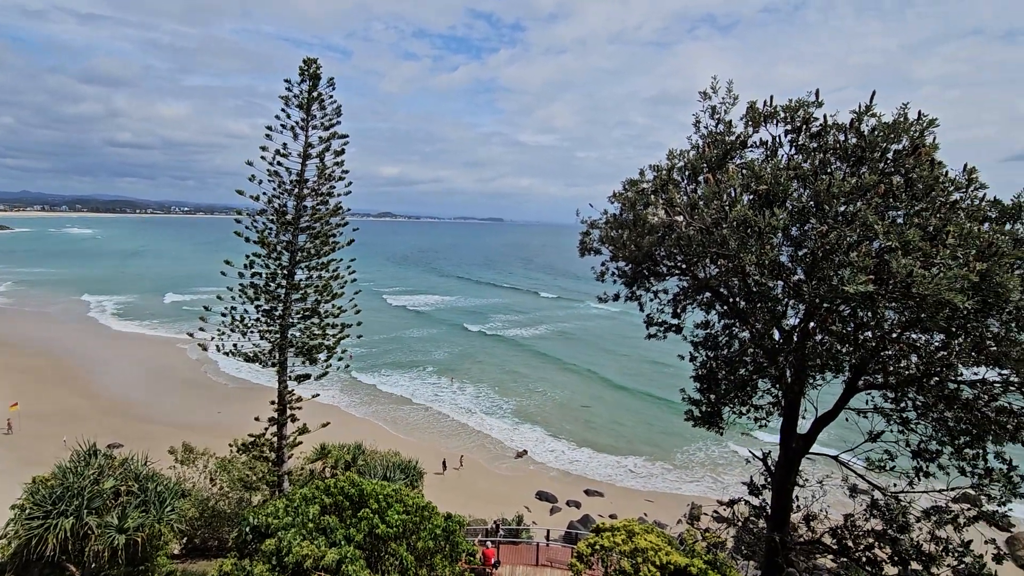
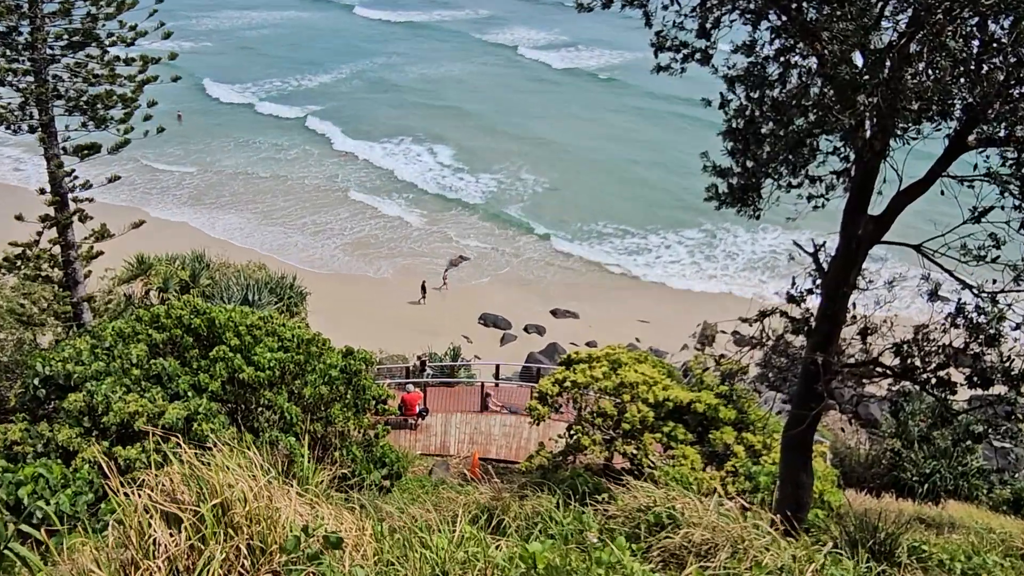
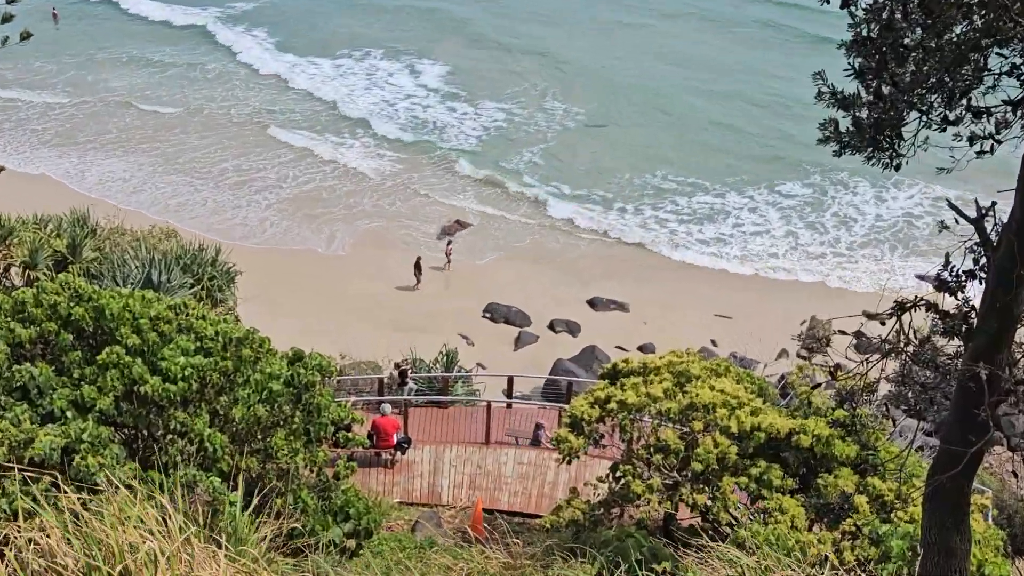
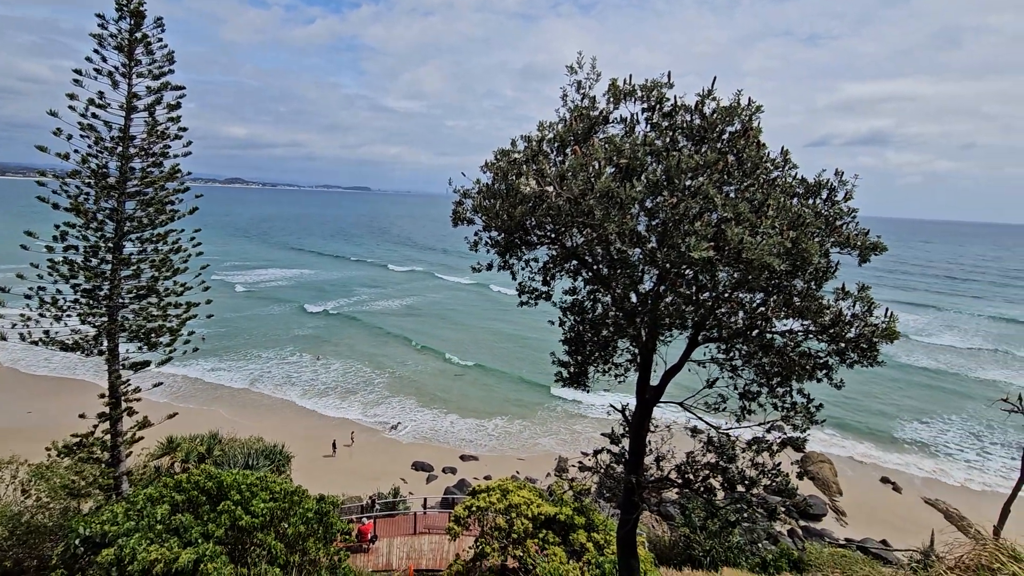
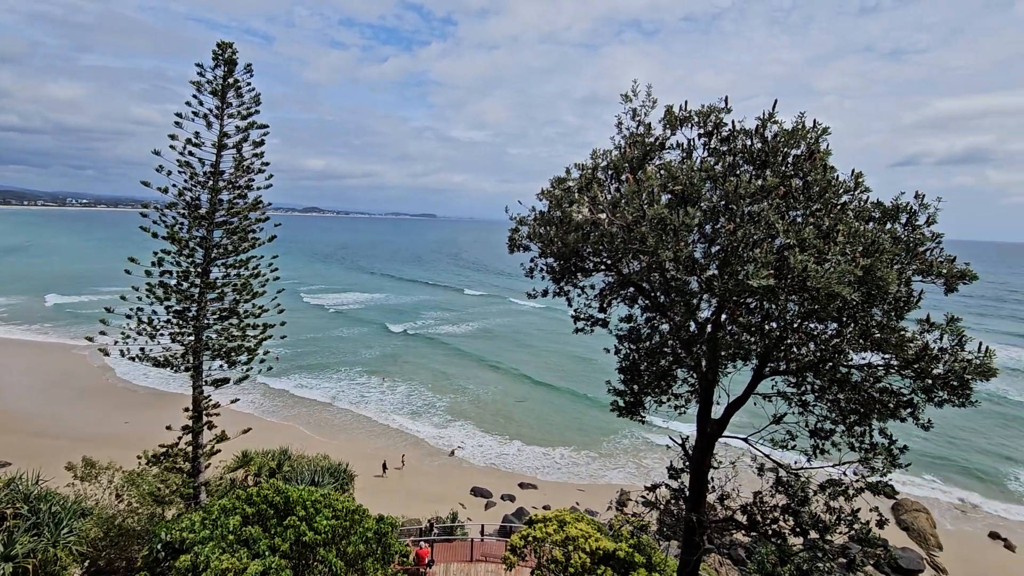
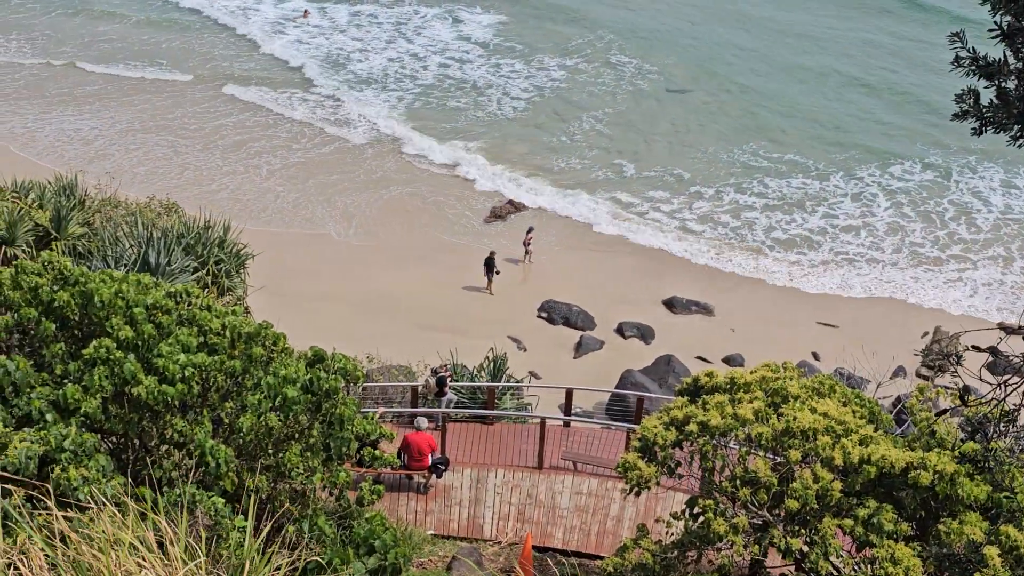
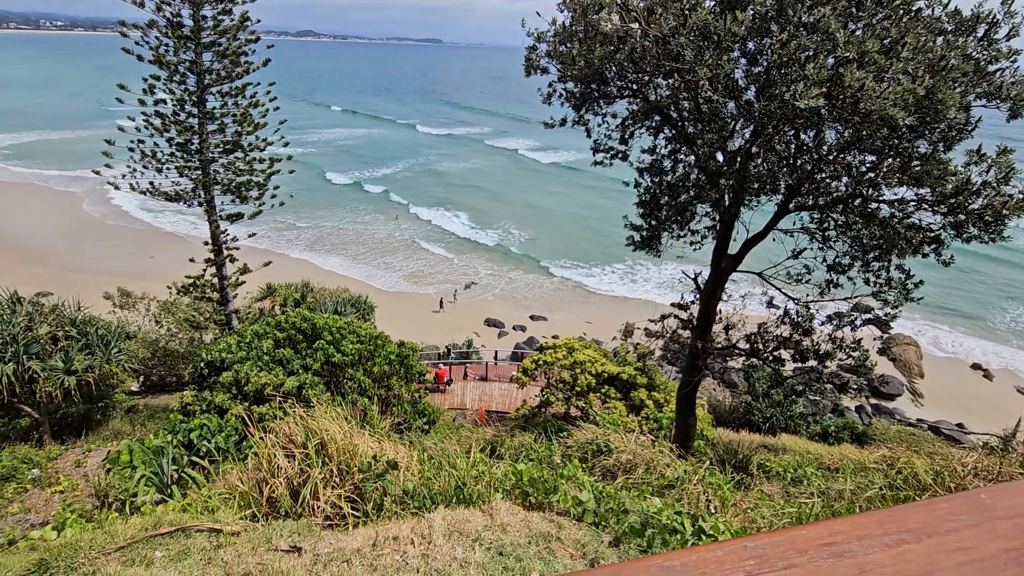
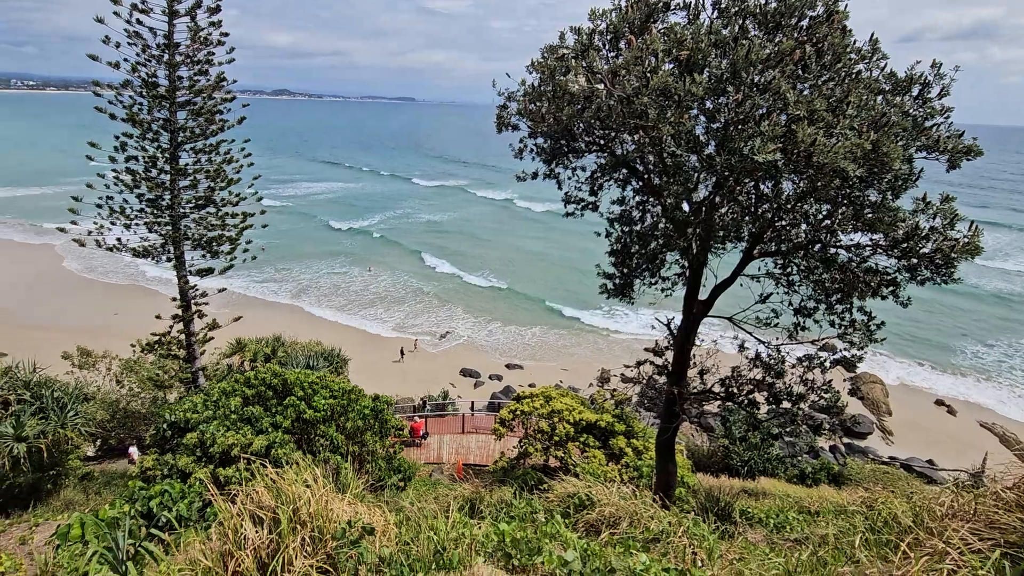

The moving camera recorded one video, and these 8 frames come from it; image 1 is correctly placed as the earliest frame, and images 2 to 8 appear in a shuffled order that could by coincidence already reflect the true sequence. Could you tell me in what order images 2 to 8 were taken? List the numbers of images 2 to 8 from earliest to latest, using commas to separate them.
5, 4, 8, 7, 2, 3, 6
